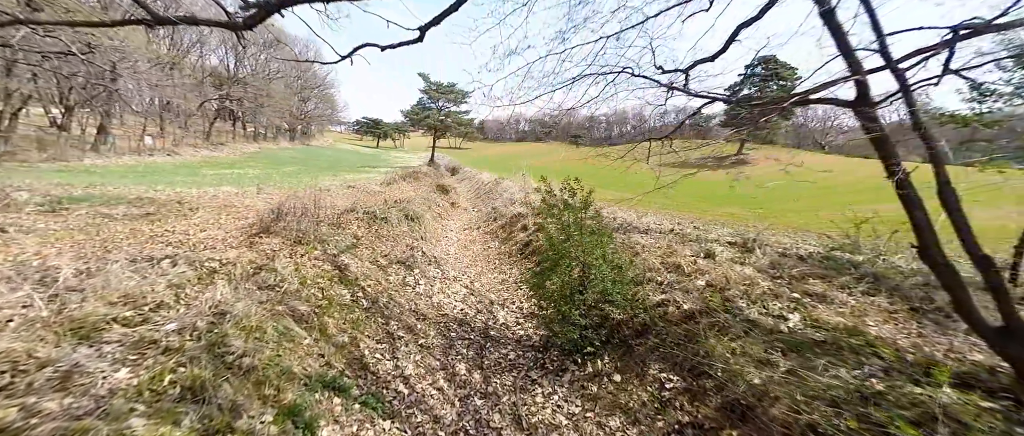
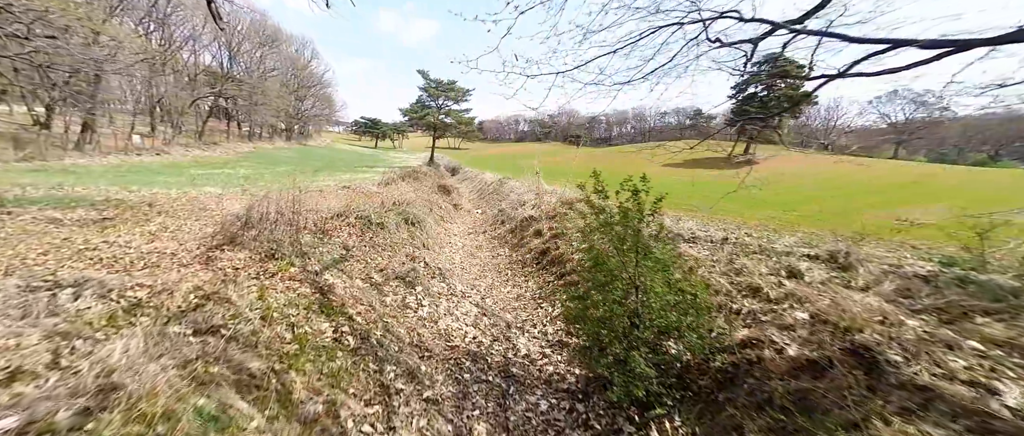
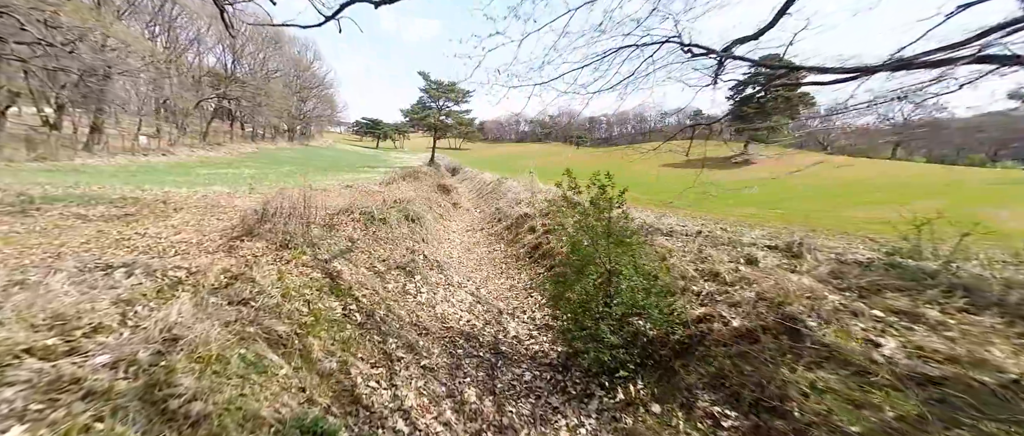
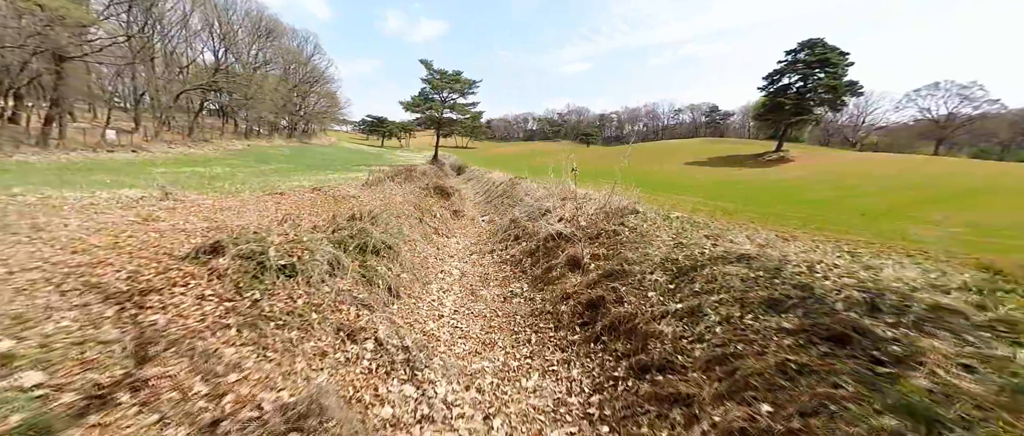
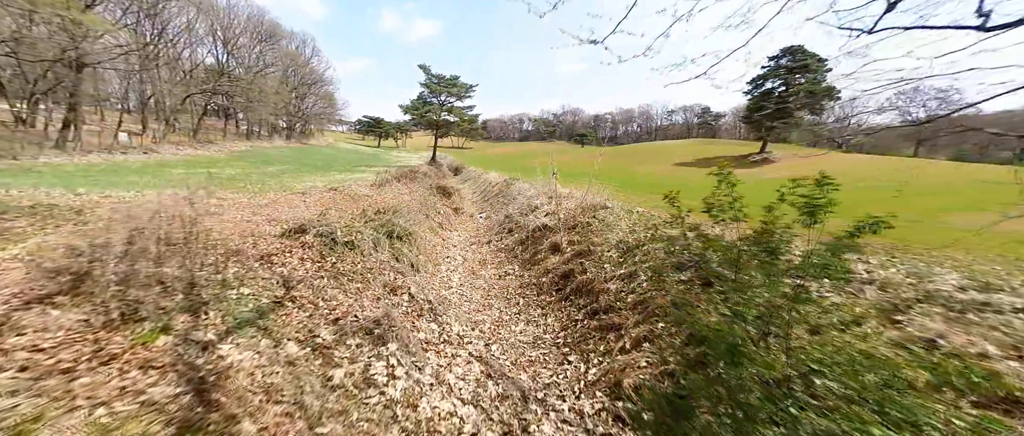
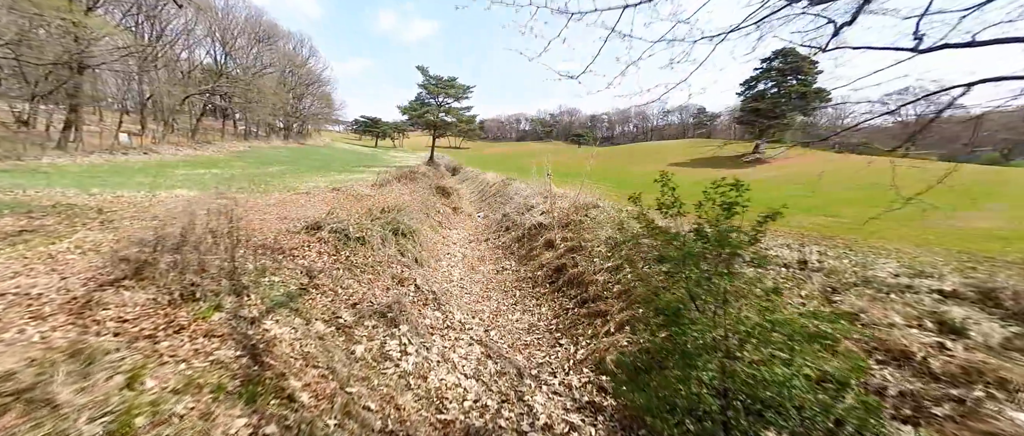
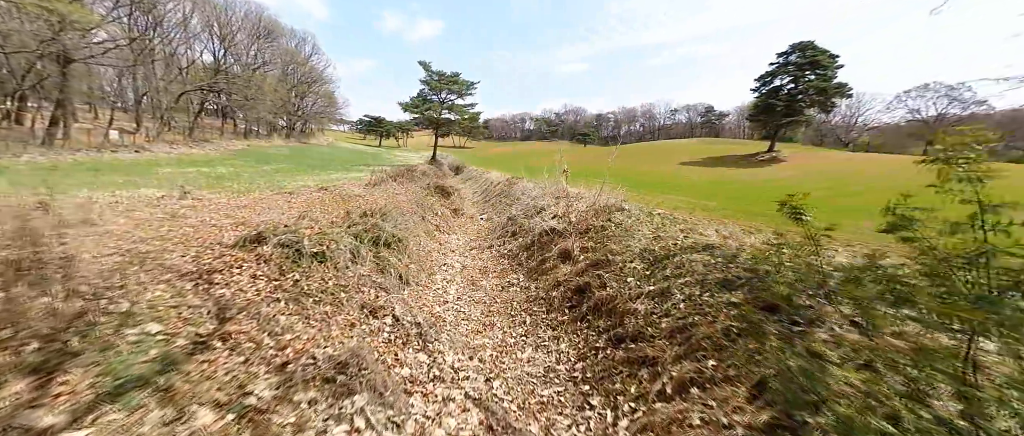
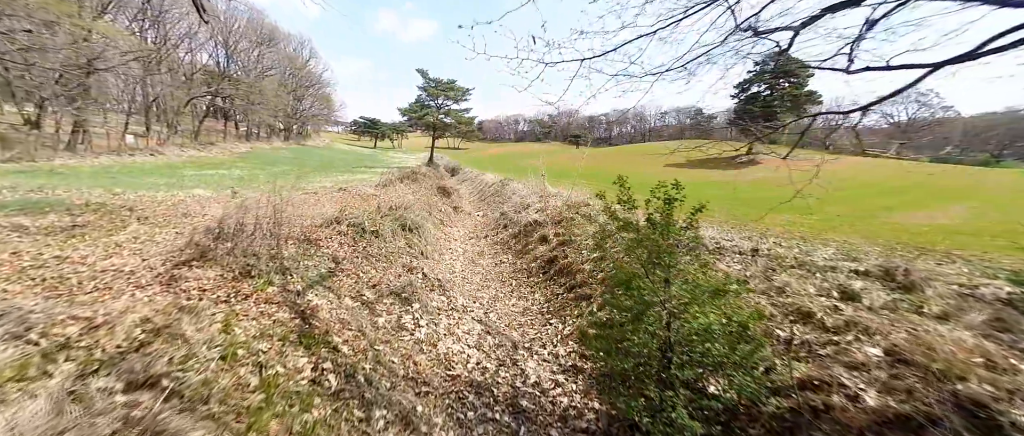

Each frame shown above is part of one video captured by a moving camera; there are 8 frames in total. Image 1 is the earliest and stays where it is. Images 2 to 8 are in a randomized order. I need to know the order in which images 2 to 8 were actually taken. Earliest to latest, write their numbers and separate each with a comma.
3, 2, 8, 6, 5, 7, 4
